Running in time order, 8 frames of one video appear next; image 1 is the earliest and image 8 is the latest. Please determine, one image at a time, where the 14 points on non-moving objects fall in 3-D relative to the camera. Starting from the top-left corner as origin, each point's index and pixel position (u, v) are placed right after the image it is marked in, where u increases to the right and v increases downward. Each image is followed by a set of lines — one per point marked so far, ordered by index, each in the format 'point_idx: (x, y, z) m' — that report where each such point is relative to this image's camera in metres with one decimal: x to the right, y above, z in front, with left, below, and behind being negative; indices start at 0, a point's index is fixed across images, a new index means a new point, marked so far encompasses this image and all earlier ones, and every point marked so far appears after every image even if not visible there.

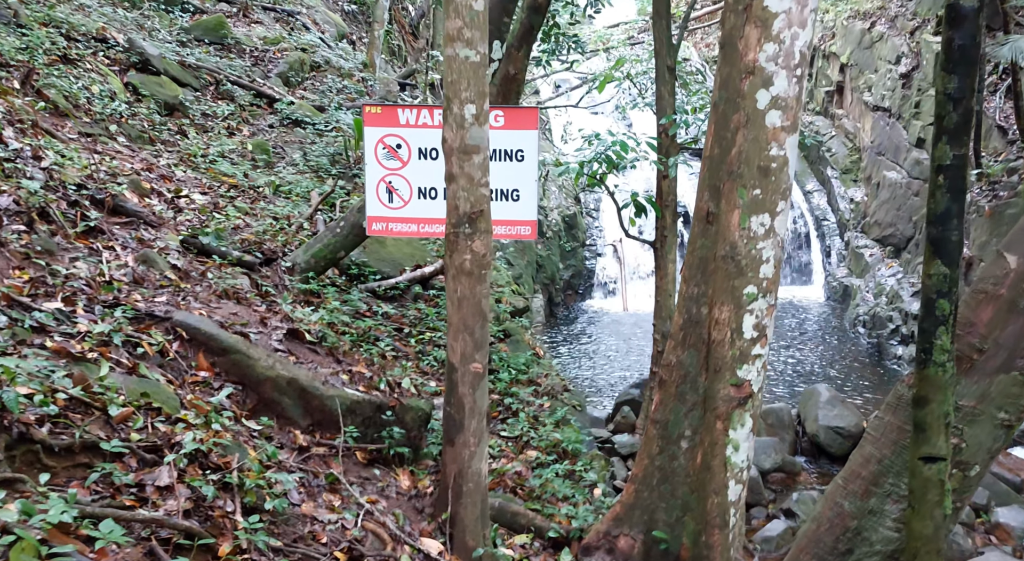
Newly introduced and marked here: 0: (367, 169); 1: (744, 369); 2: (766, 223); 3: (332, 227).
0: (-1.1, +0.9, +7.5) m
1: (+1.2, -0.5, +5.2) m
2: (+1.3, +0.3, +5.1) m
3: (-1.7, +0.5, +9.0) m
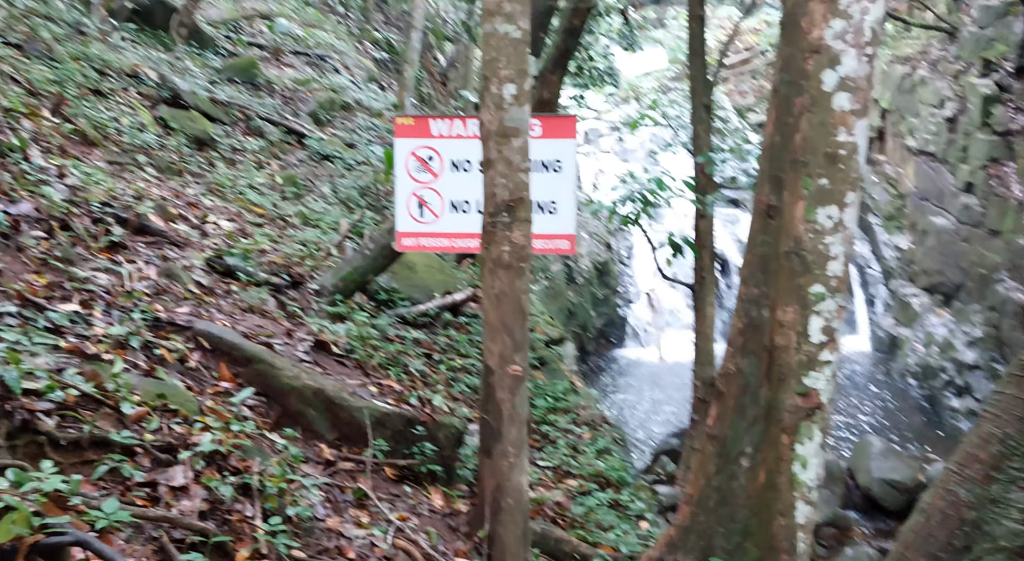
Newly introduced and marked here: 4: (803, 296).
0: (-0.8, +0.7, +7.1) m
1: (+1.5, -0.5, +4.7) m
2: (+1.5, +0.3, +4.7) m
3: (-1.4, +0.3, +8.6) m
4: (+1.4, -0.1, +4.7) m
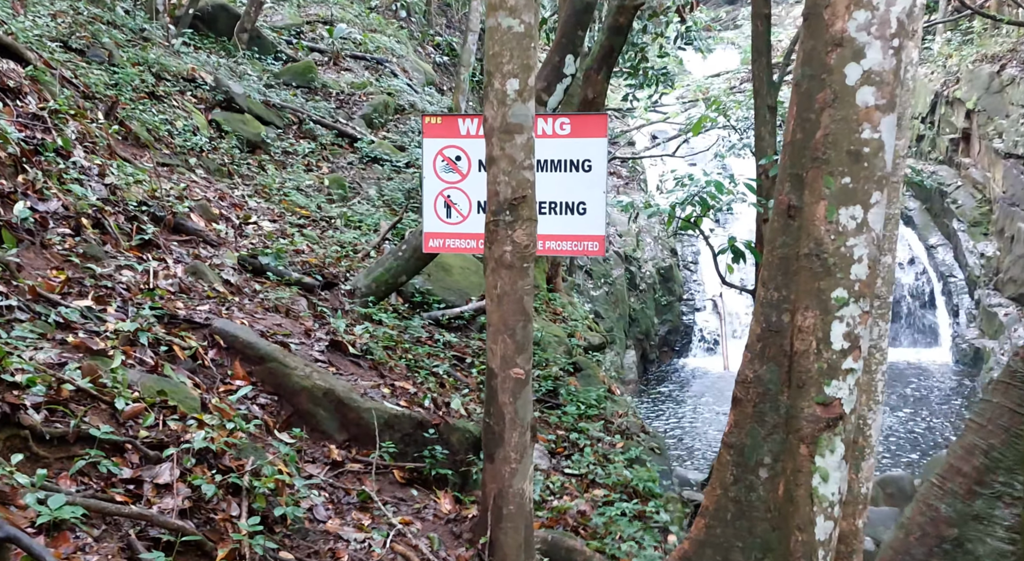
0: (-0.6, +0.7, +7.1) m
1: (+1.5, -0.5, +4.5) m
2: (+1.6, +0.3, +4.5) m
3: (-1.0, +0.3, +8.6) m
4: (+1.4, -0.1, +4.5) m
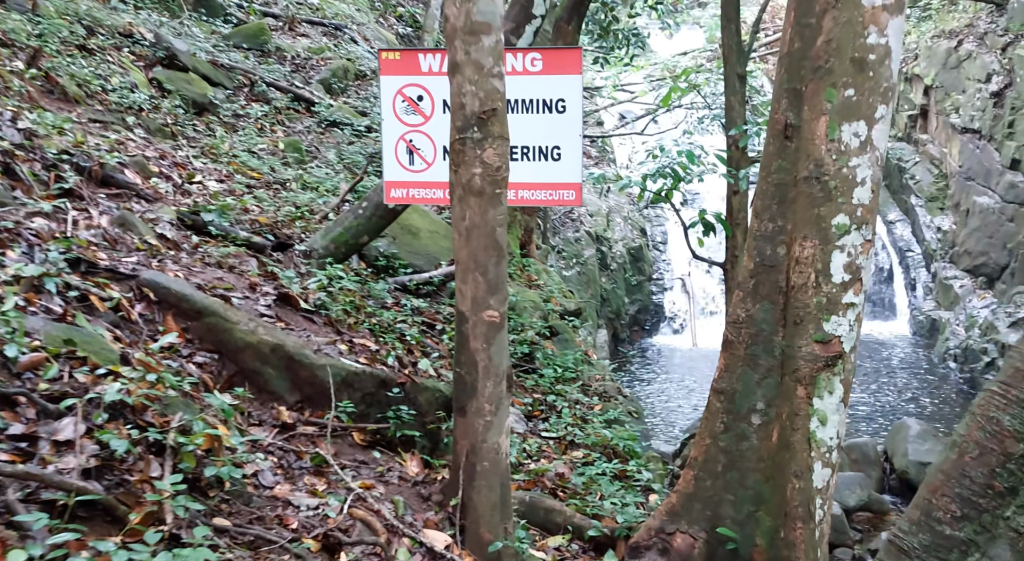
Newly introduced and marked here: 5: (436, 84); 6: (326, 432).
0: (-0.9, +1.0, +6.5) m
1: (+1.4, -0.2, +4.1) m
2: (+1.4, +0.6, +4.0) m
3: (-1.3, +0.6, +8.1) m
4: (+1.3, +0.2, +4.1) m
5: (-0.5, +1.3, +6.4) m
6: (-0.9, -0.7, +4.7) m
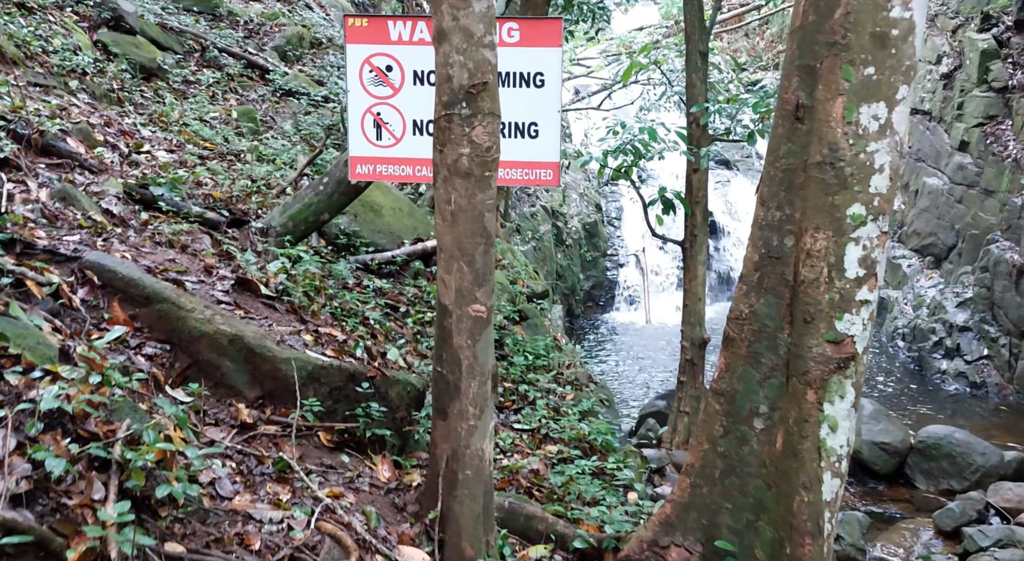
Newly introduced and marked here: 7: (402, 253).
0: (-1.0, +1.2, +6.1) m
1: (+1.3, -0.2, +3.8) m
2: (+1.4, +0.6, +3.7) m
3: (-1.5, +0.7, +7.6) m
4: (+1.3, +0.2, +3.8) m
5: (-0.6, +1.4, +6.0) m
6: (-1.0, -0.7, +4.3) m
7: (-1.0, +0.3, +8.8) m
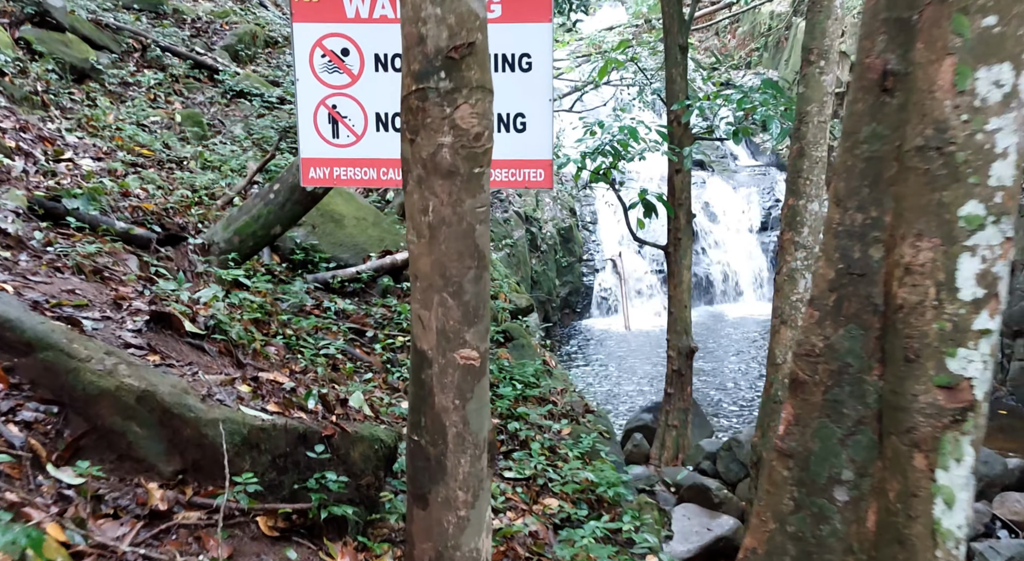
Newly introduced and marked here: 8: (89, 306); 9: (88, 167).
0: (-1.1, +1.0, +5.1) m
1: (+1.3, -0.2, +2.8) m
2: (+1.4, +0.6, +2.8) m
3: (-1.7, +0.6, +6.6) m
4: (+1.3, +0.2, +2.8) m
5: (-0.7, +1.3, +5.0) m
6: (-1.0, -0.8, +3.2) m
7: (-1.1, +0.1, +7.8) m
8: (-1.7, -0.1, +3.9) m
9: (-3.0, +0.8, +7.0) m
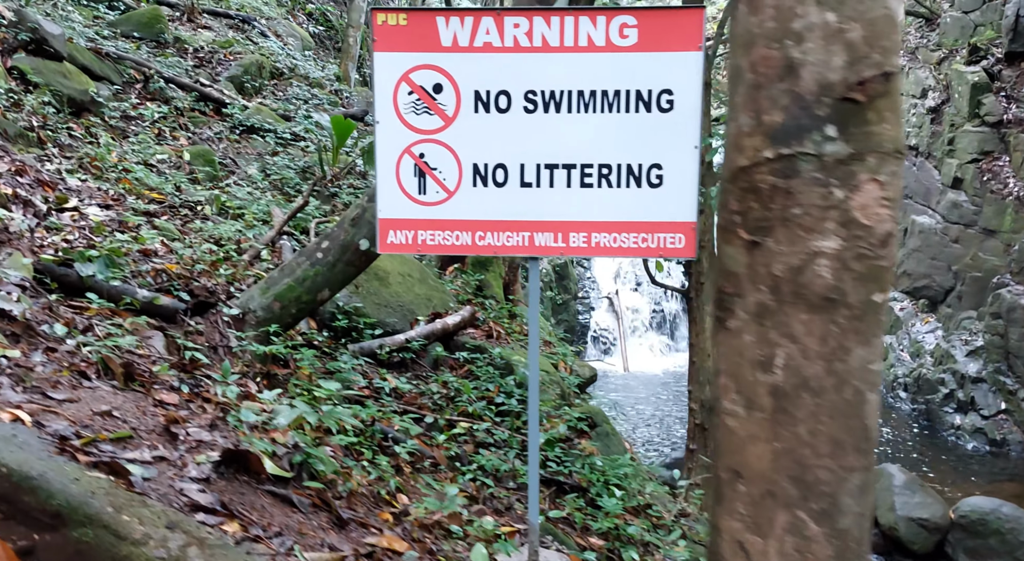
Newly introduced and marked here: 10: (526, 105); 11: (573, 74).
0: (-0.5, +0.6, +4.0) m
1: (+1.9, -0.6, +1.7) m
2: (+2.0, +0.2, +1.7) m
3: (-1.1, +0.1, +5.4) m
4: (+1.9, -0.2, +1.7) m
5: (-0.1, +0.9, +3.9) m
6: (-0.3, -1.1, +2.0) m
7: (-0.6, -0.4, +6.6) m
8: (-1.1, -0.5, +2.7) m
9: (-2.4, +0.4, +5.8) m
10: (+0.1, +0.8, +4.4) m
11: (+0.3, +0.9, +4.3) m
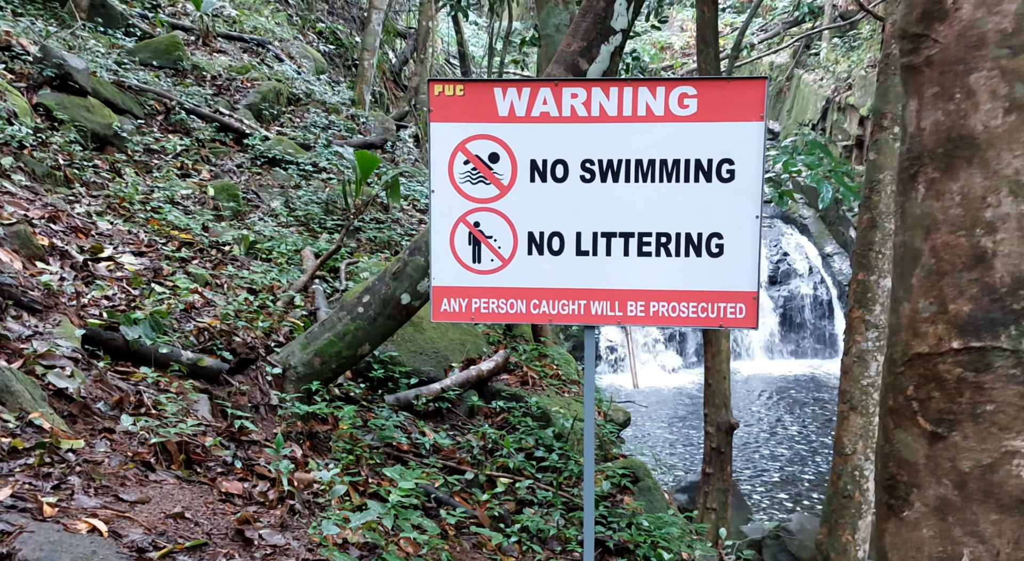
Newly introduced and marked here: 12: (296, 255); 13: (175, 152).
0: (-0.2, +0.3, +3.9) m
1: (+2.2, -0.8, +1.6) m
2: (+2.3, -0.1, +1.6) m
3: (-0.8, -0.2, +5.3) m
4: (+2.1, -0.4, +1.6) m
5: (+0.1, +0.6, +3.8) m
6: (-0.1, -1.4, +1.9) m
7: (-0.3, -0.7, +6.5) m
8: (-0.8, -0.7, +2.6) m
9: (-2.2, 0.0, +5.8) m
10: (+0.3, +0.5, +4.3) m
11: (+0.5, +0.6, +4.2) m
12: (-2.1, +0.2, +9.4) m
13: (-3.8, +1.4, +11.1) m
